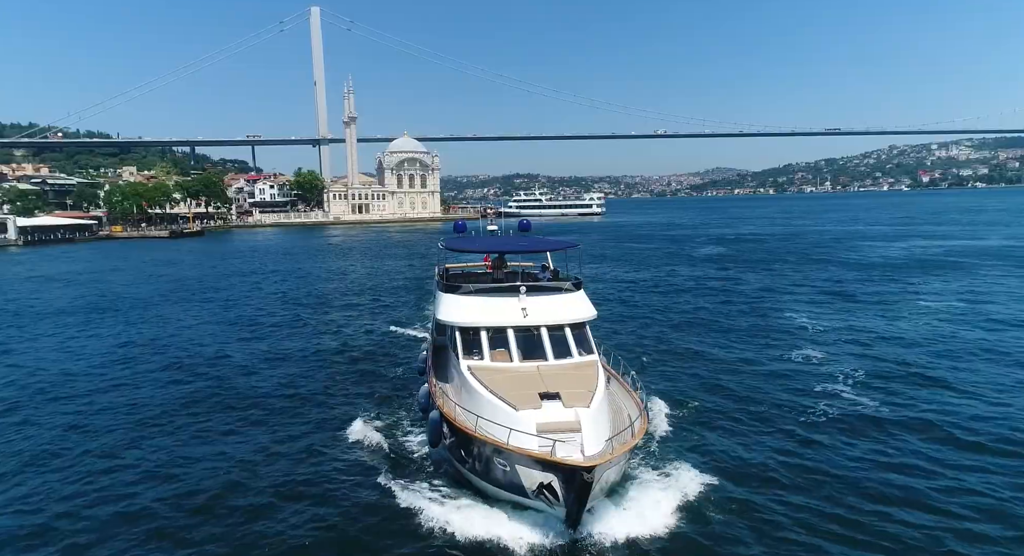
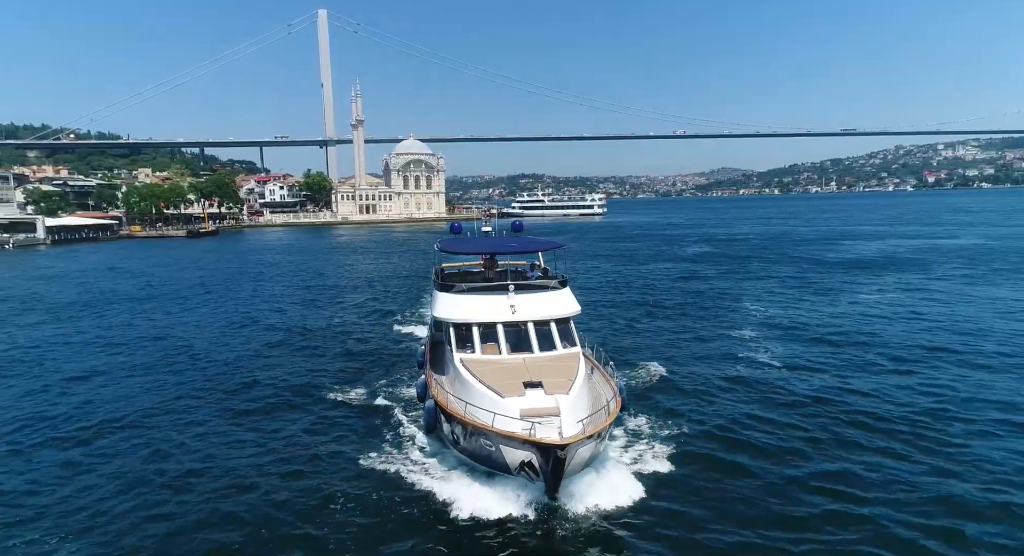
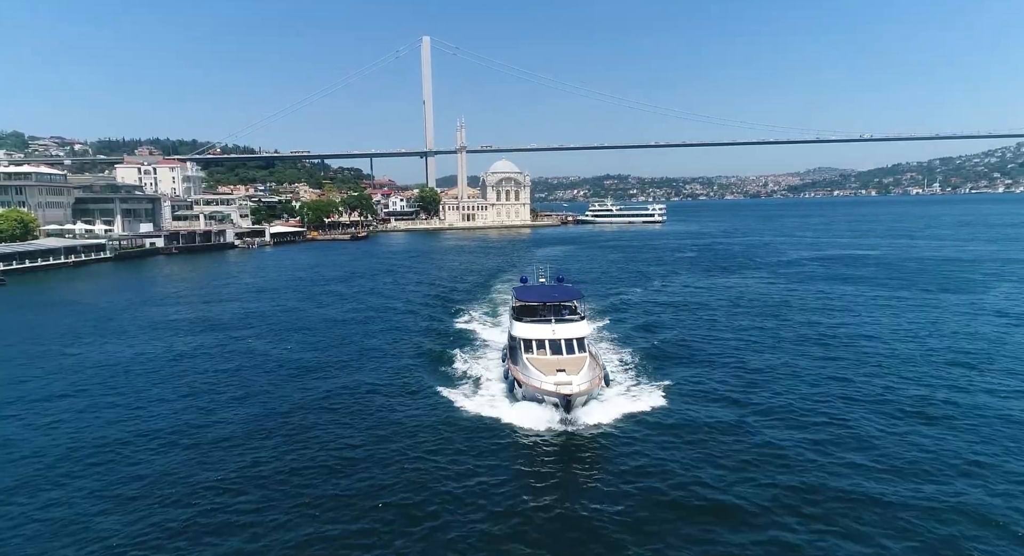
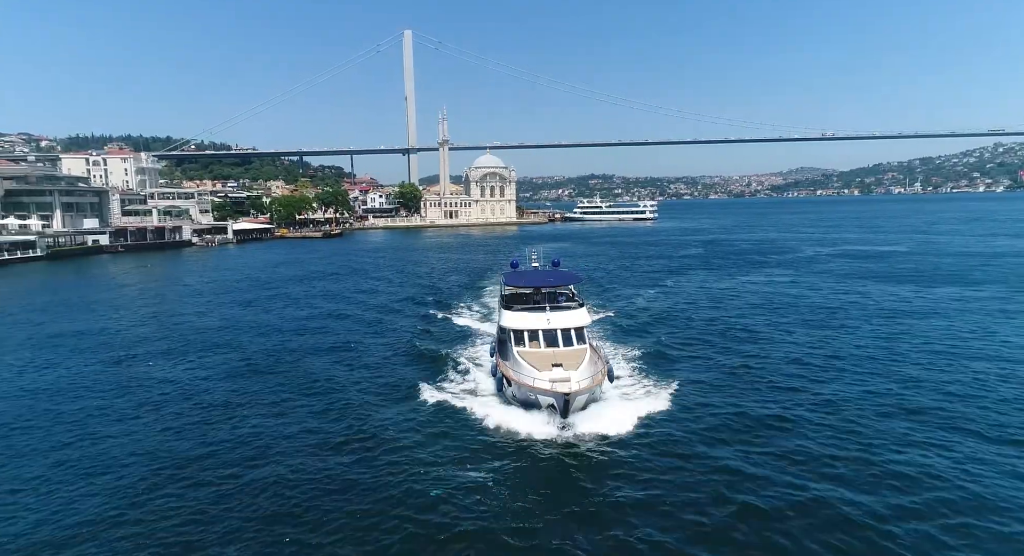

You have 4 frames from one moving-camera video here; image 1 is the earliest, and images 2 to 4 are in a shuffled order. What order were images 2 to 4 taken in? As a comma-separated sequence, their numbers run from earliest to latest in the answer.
2, 4, 3
